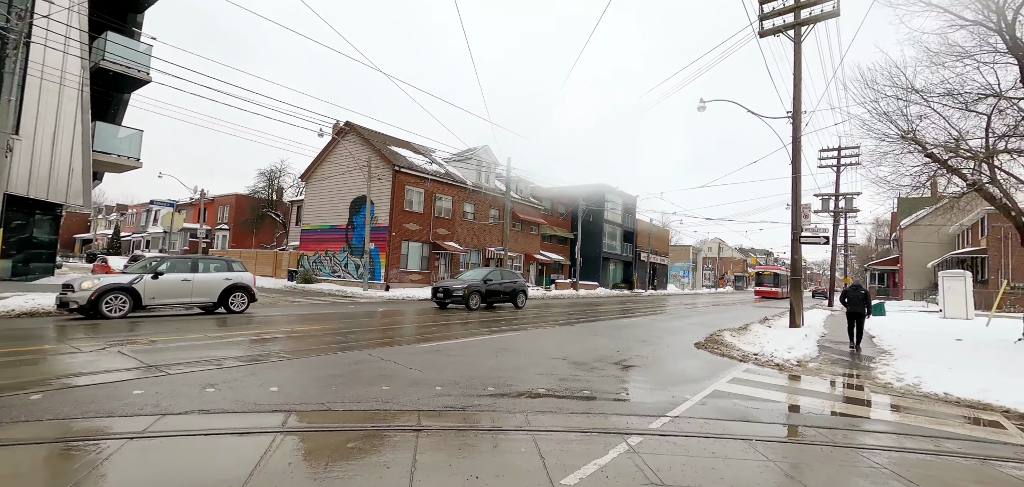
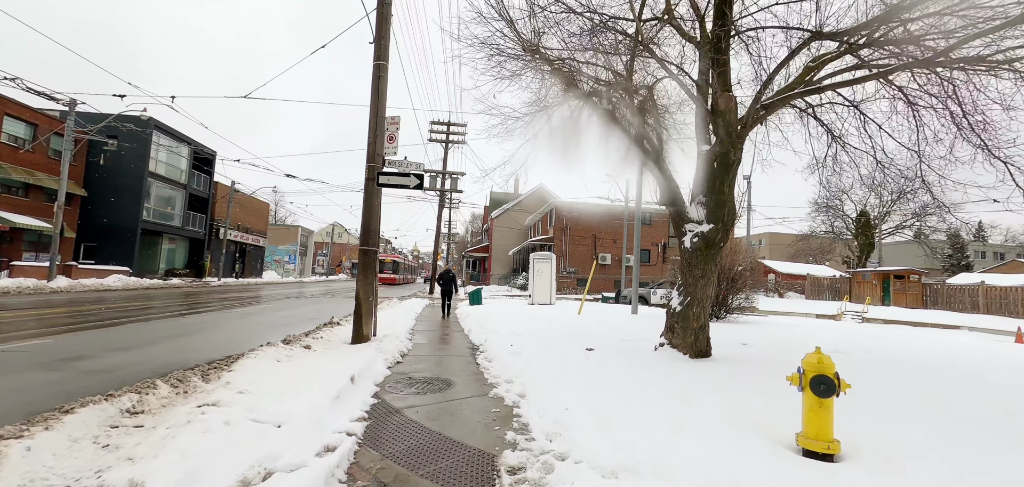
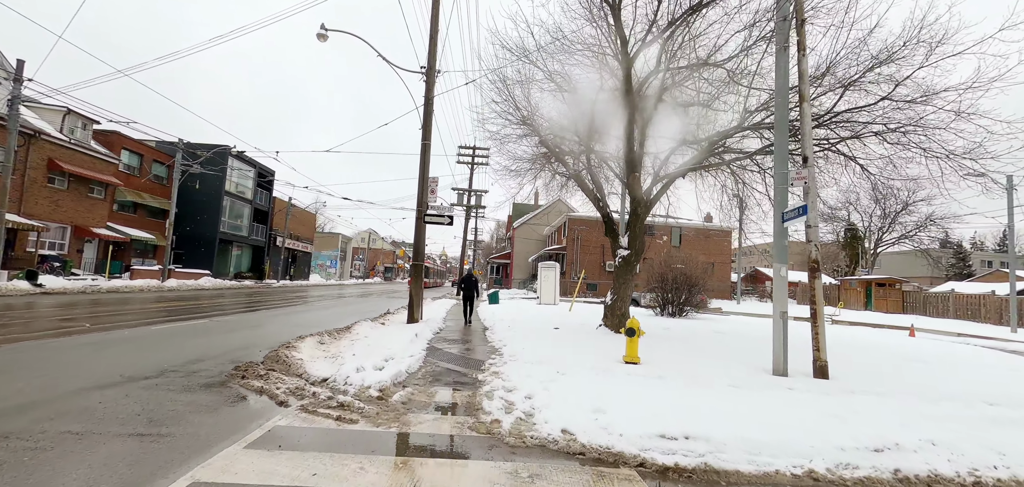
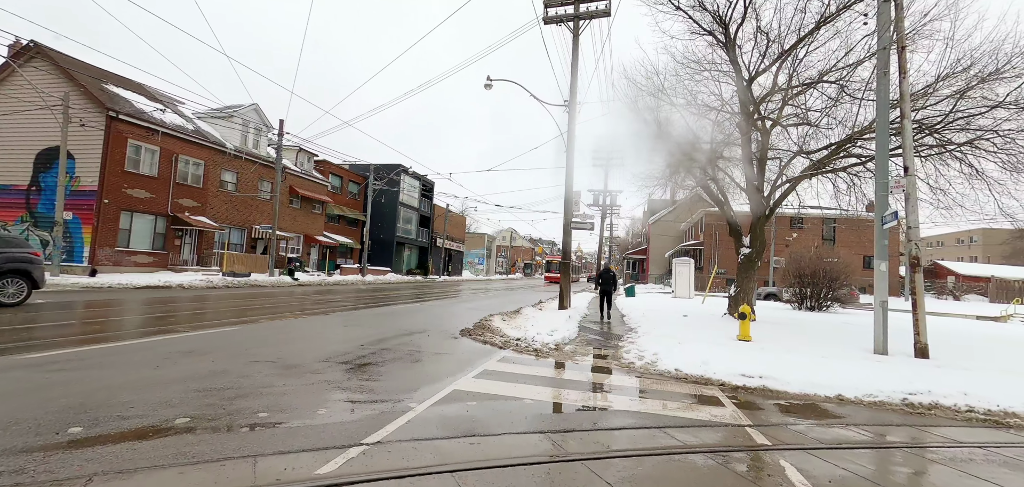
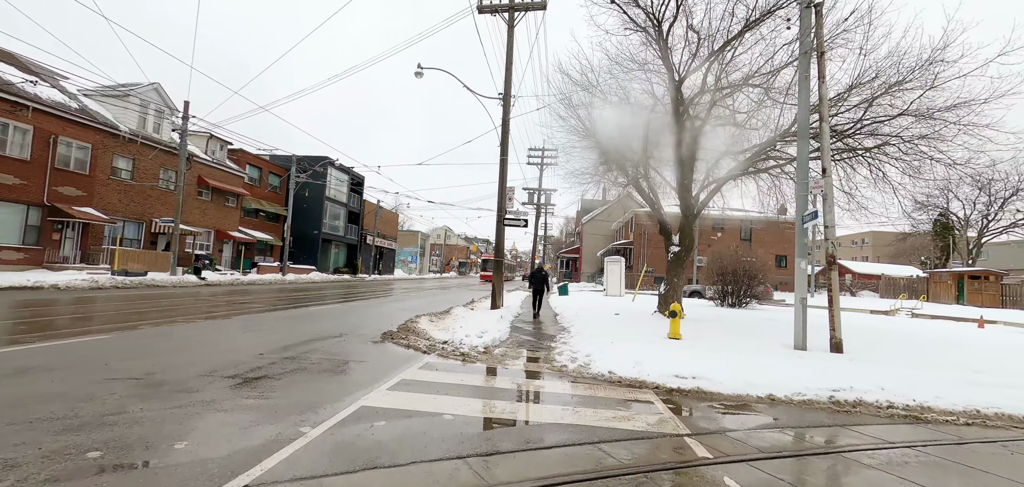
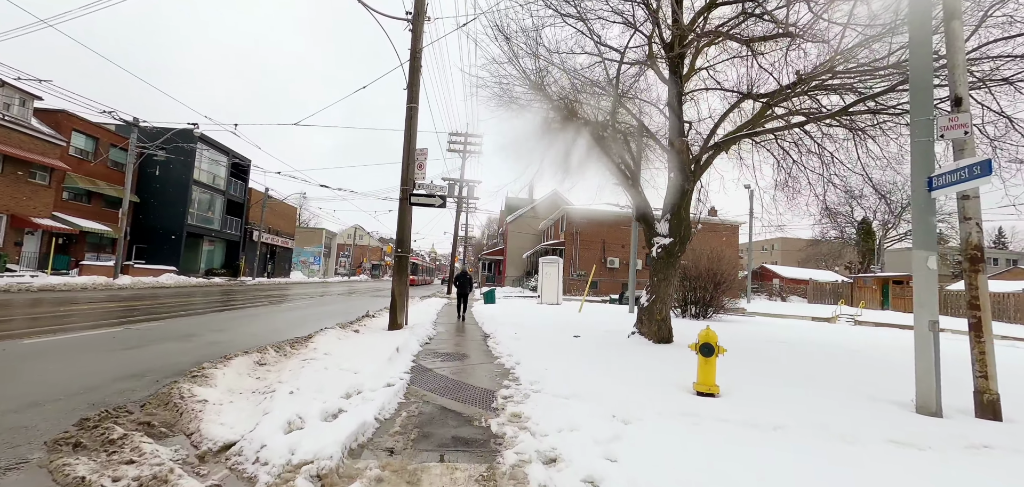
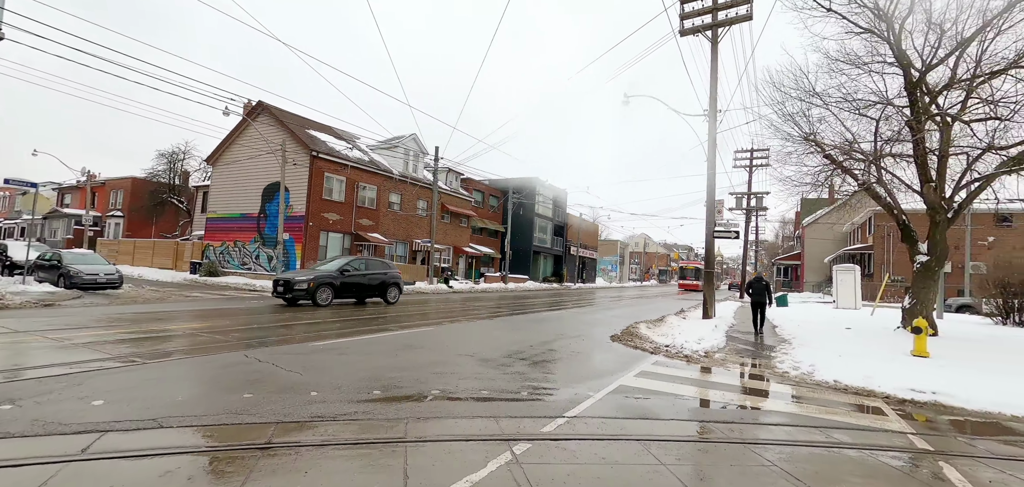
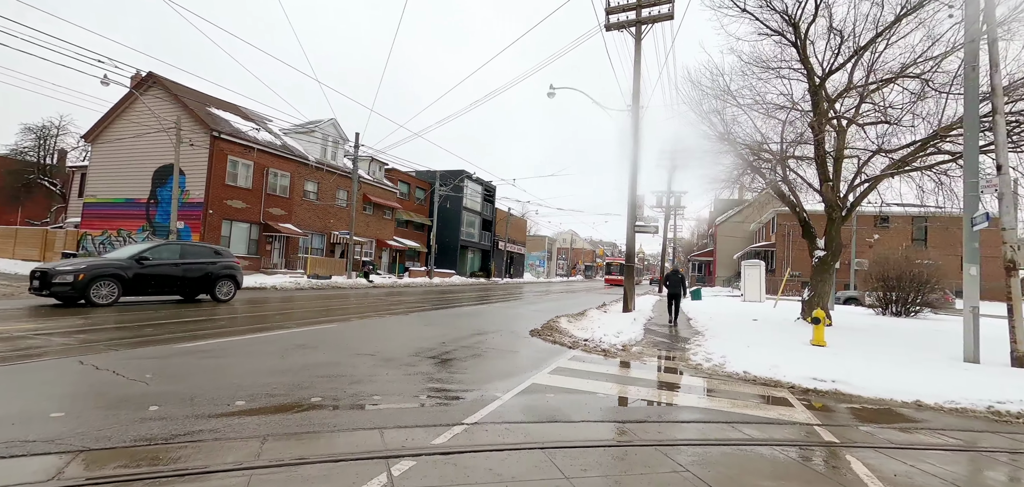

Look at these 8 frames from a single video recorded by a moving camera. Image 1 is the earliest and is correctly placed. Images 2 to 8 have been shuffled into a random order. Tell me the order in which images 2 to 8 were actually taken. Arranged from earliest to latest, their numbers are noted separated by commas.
7, 8, 4, 5, 3, 6, 2
